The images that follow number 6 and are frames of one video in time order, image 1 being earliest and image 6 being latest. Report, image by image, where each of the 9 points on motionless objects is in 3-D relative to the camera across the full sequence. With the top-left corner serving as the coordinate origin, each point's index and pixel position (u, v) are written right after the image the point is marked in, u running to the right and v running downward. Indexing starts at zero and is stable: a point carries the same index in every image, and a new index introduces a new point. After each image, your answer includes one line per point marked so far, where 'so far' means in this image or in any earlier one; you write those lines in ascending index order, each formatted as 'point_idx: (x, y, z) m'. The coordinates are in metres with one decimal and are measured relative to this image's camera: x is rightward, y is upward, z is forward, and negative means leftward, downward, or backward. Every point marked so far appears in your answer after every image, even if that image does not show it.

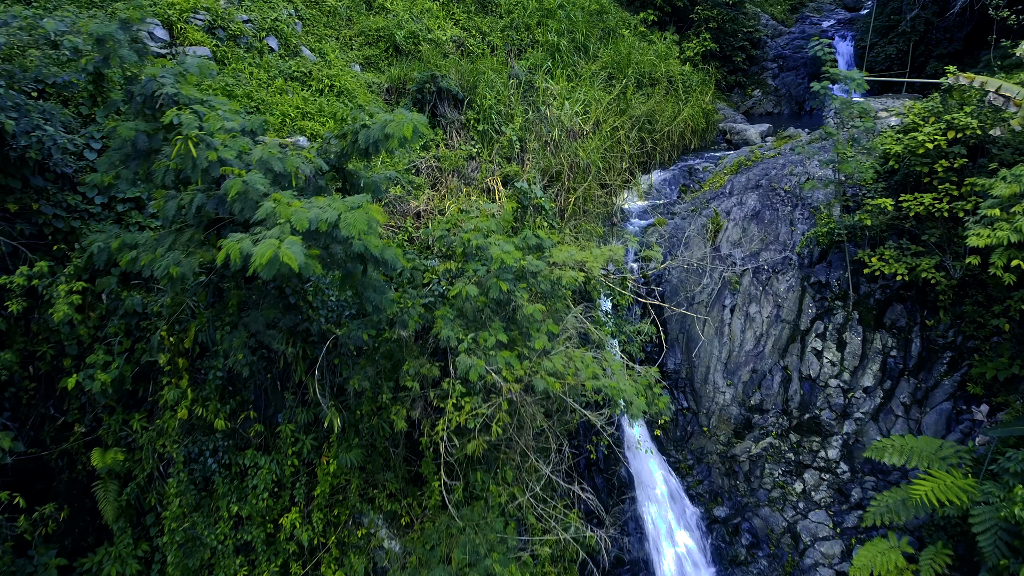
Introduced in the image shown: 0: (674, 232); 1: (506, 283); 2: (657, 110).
0: (+1.9, +0.7, +6.8) m
1: (0.0, 0.0, +3.3) m
2: (+2.1, +2.7, +8.6) m
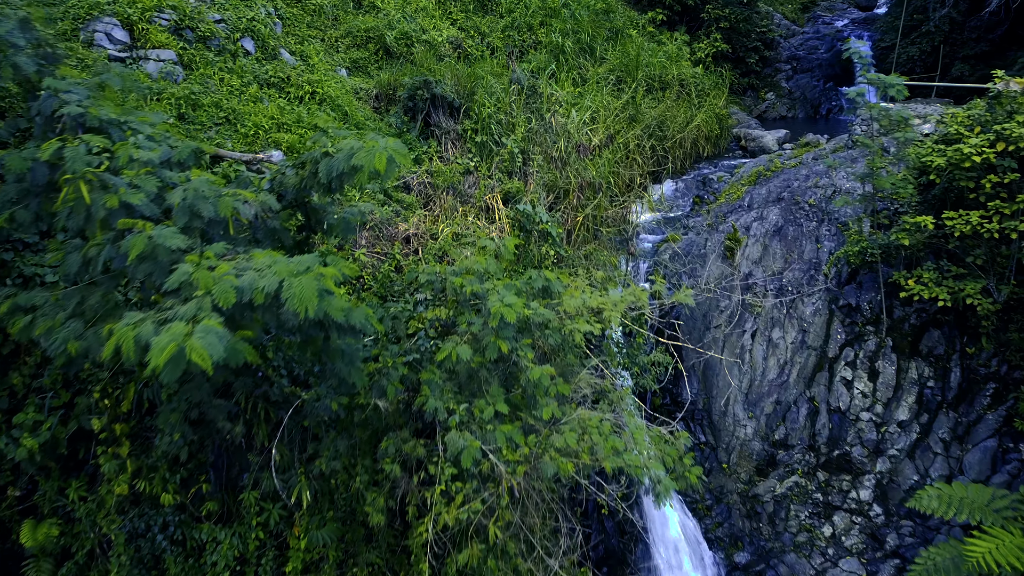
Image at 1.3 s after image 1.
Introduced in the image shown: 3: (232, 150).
0: (+1.9, +0.5, +6.2) m
1: (0.0, -0.3, +2.7) m
2: (+2.1, +2.4, +8.0) m
3: (-2.2, +1.1, +4.6) m
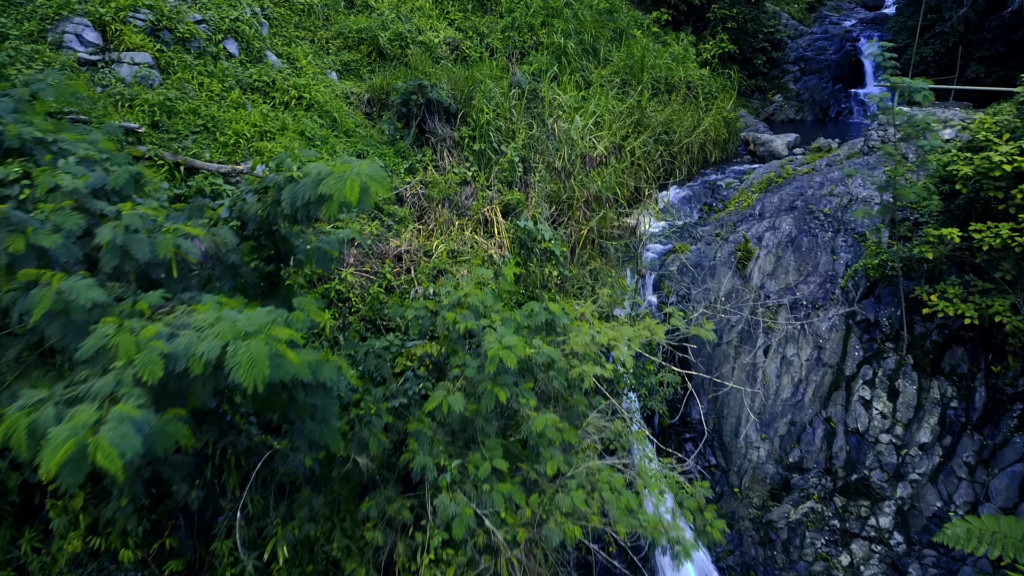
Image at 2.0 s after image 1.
0: (+1.9, +0.3, +5.9) m
1: (0.0, -0.4, +2.4) m
2: (+2.2, +2.2, +7.7) m
3: (-2.2, +0.9, +4.3) m
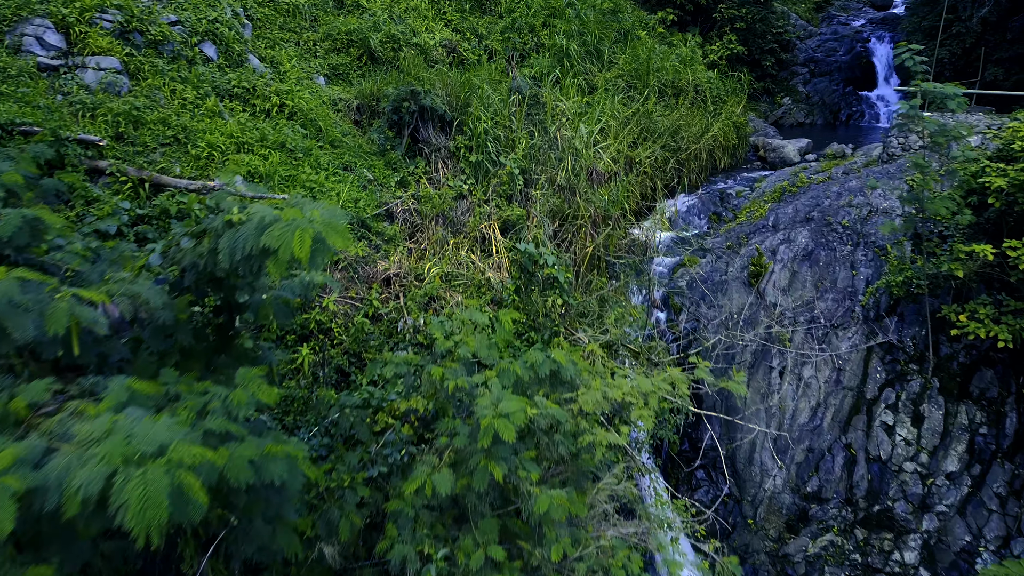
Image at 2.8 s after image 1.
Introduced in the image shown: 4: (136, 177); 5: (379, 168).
0: (+1.9, +0.1, +5.5) m
1: (0.0, -0.6, +2.0) m
2: (+2.1, +2.0, +7.3) m
3: (-2.2, +0.8, +3.9) m
4: (-2.4, +0.7, +3.7) m
5: (-1.1, +1.0, +4.8) m
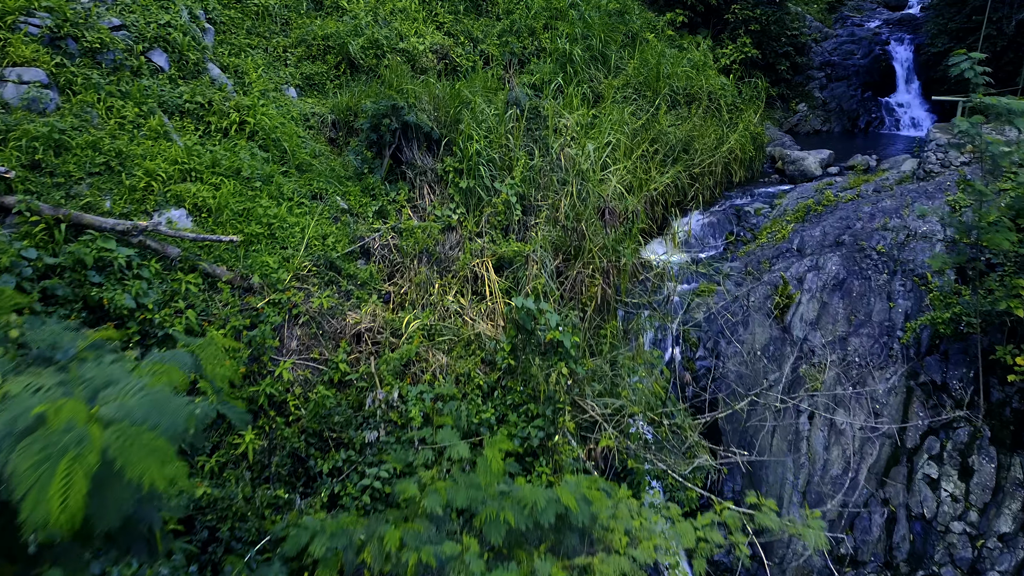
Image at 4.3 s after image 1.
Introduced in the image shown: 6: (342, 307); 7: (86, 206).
0: (+1.8, -0.2, +4.8) m
1: (-0.1, -0.9, +1.3) m
2: (+2.1, +1.7, +6.6) m
3: (-2.2, +0.4, +3.2) m
4: (-2.4, +0.4, +3.0) m
5: (-1.1, +0.7, +4.2) m
6: (-1.0, -0.1, +3.5) m
7: (-2.3, +0.5, +3.2) m
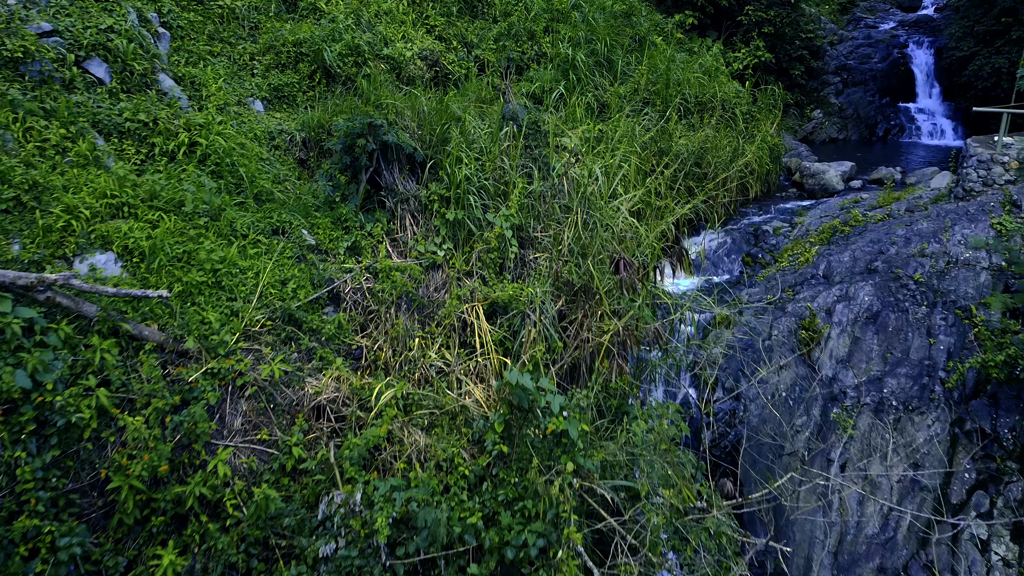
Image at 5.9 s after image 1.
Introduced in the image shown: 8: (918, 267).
0: (+1.8, -0.5, +4.2) m
1: (-0.1, -1.2, +0.7) m
2: (+2.1, +1.4, +6.0) m
3: (-2.3, +0.1, +2.6) m
4: (-2.4, +0.1, +2.4) m
5: (-1.2, +0.4, +3.6) m
6: (-1.0, -0.4, +2.9) m
7: (-2.4, +0.2, +2.6) m
8: (+3.1, 0.0, +4.2) m
